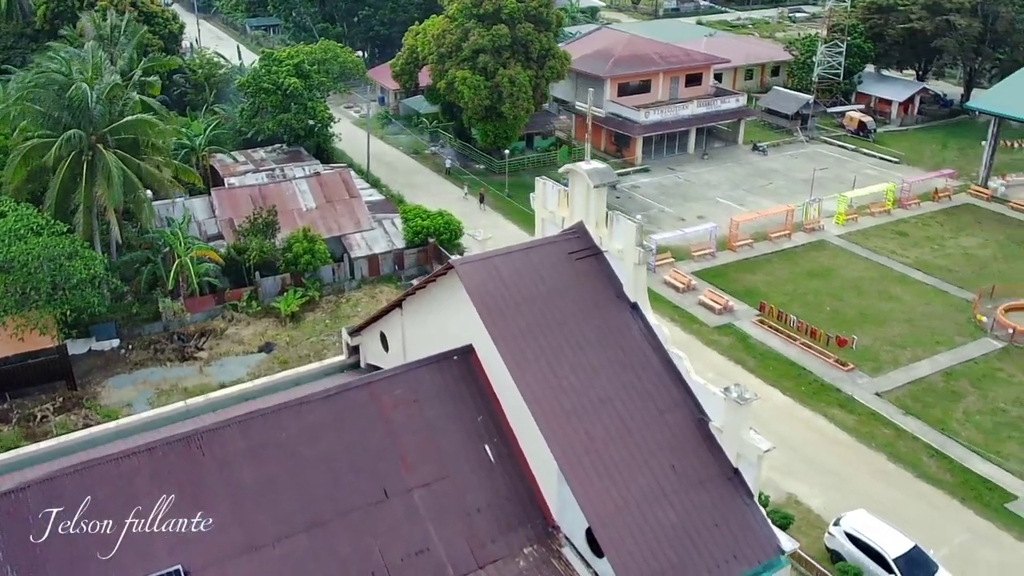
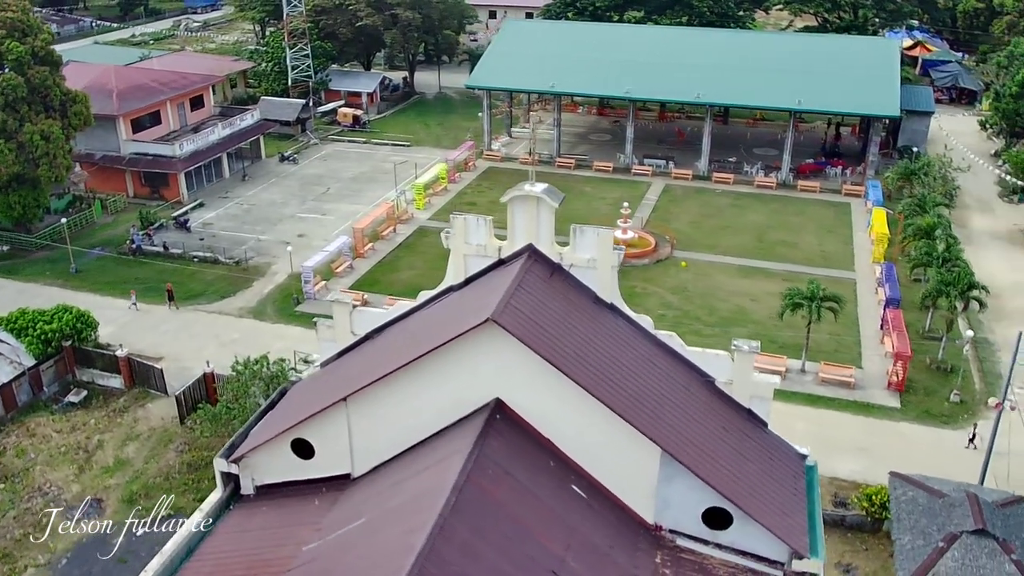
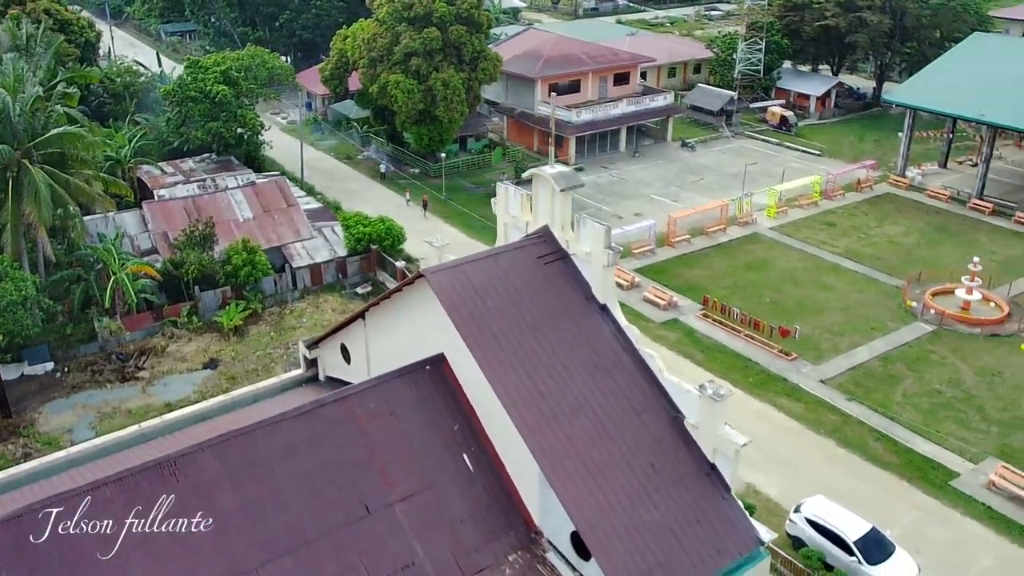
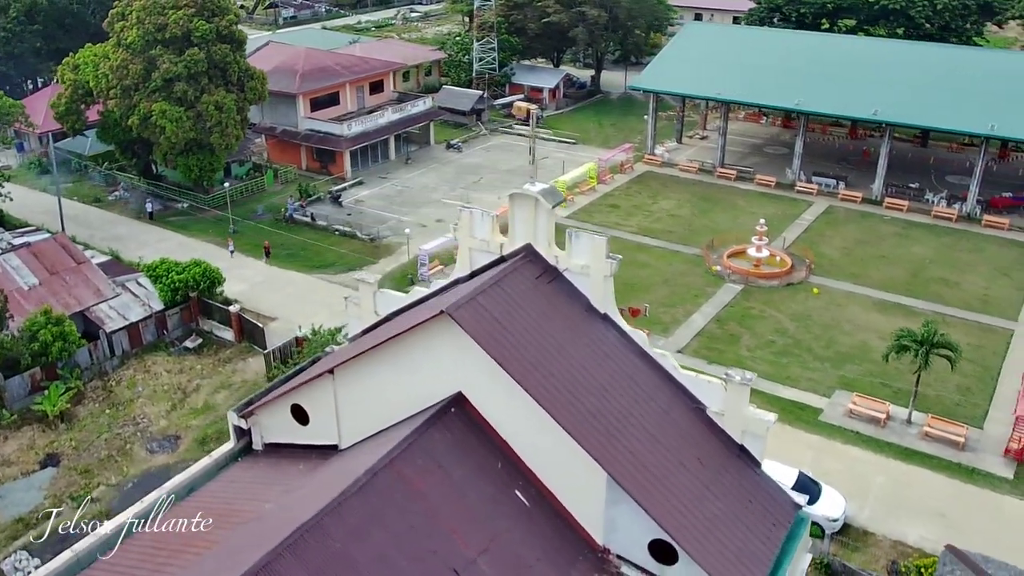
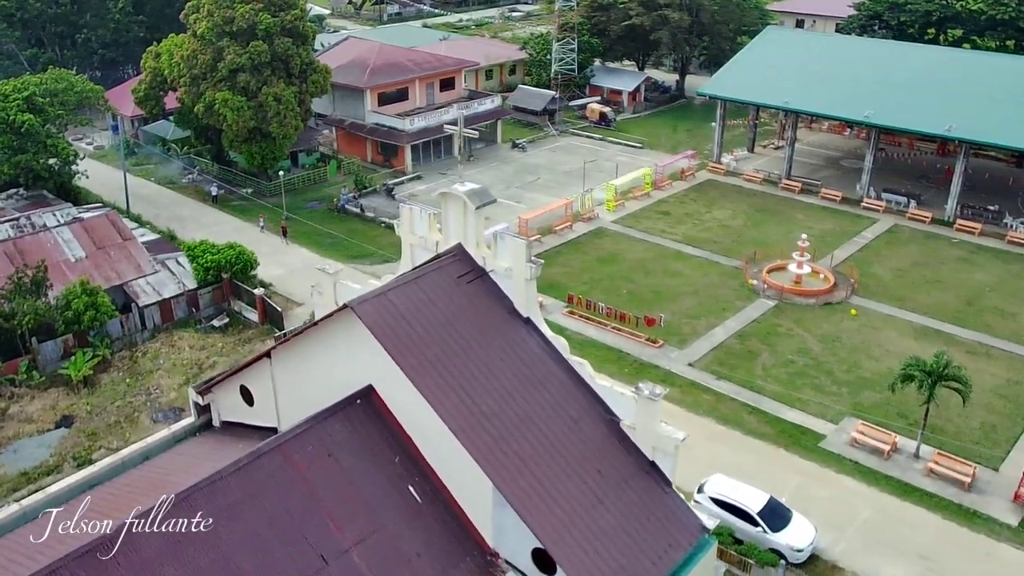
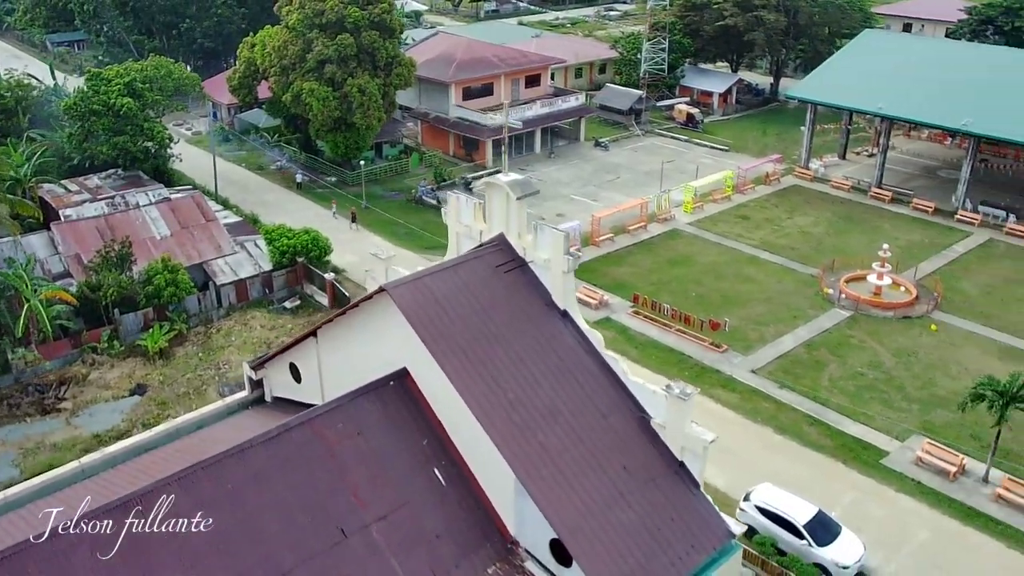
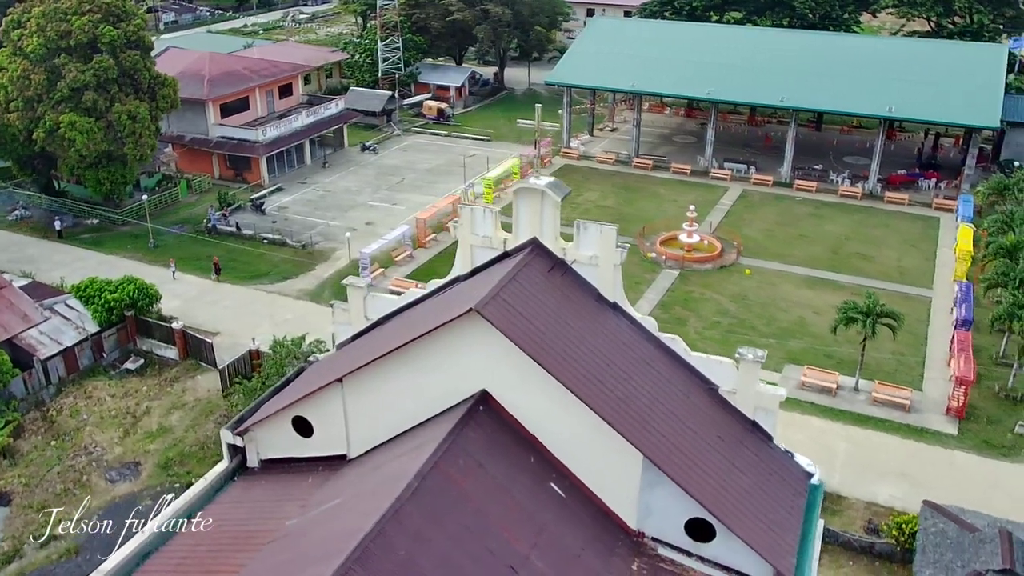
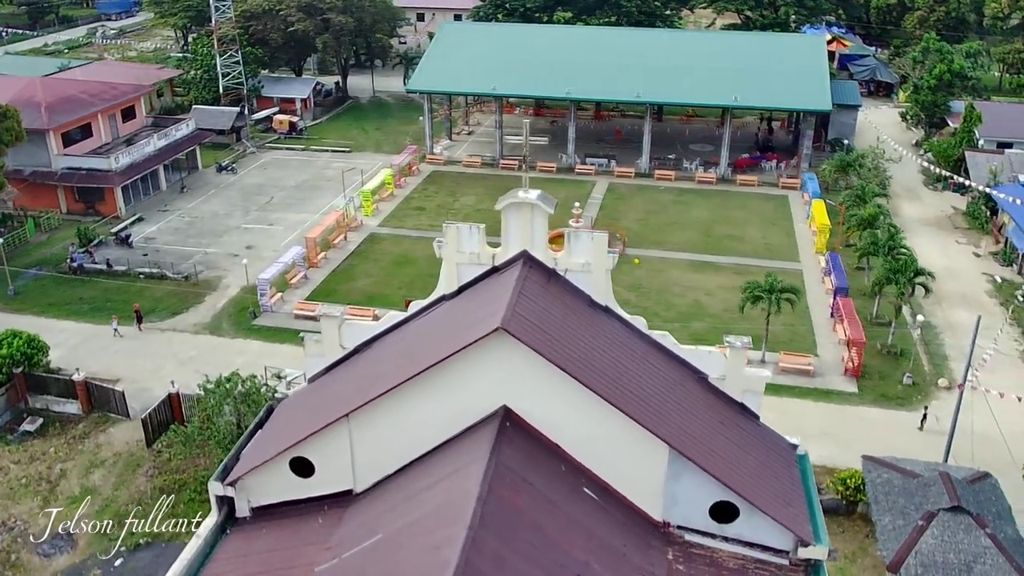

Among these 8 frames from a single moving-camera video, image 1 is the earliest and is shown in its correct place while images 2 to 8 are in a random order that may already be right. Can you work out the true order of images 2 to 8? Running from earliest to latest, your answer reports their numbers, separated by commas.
3, 6, 5, 4, 7, 2, 8
